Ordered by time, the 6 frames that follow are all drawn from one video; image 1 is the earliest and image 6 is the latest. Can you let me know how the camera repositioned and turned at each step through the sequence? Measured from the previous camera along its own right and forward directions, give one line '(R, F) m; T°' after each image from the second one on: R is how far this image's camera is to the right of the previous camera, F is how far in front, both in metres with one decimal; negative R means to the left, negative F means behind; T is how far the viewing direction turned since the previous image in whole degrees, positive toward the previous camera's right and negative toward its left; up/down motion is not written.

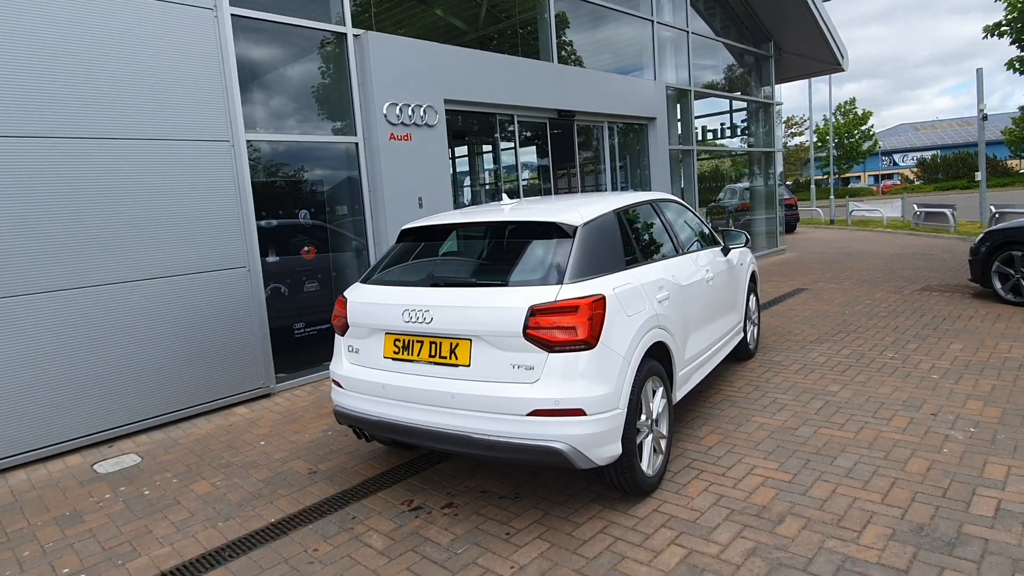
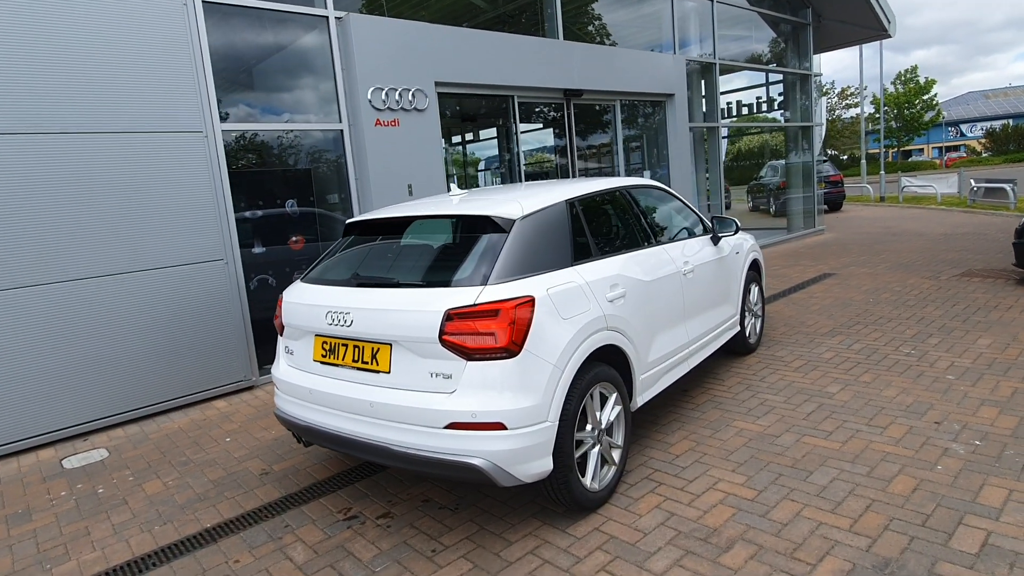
(+0.6, +0.3) m; -4°
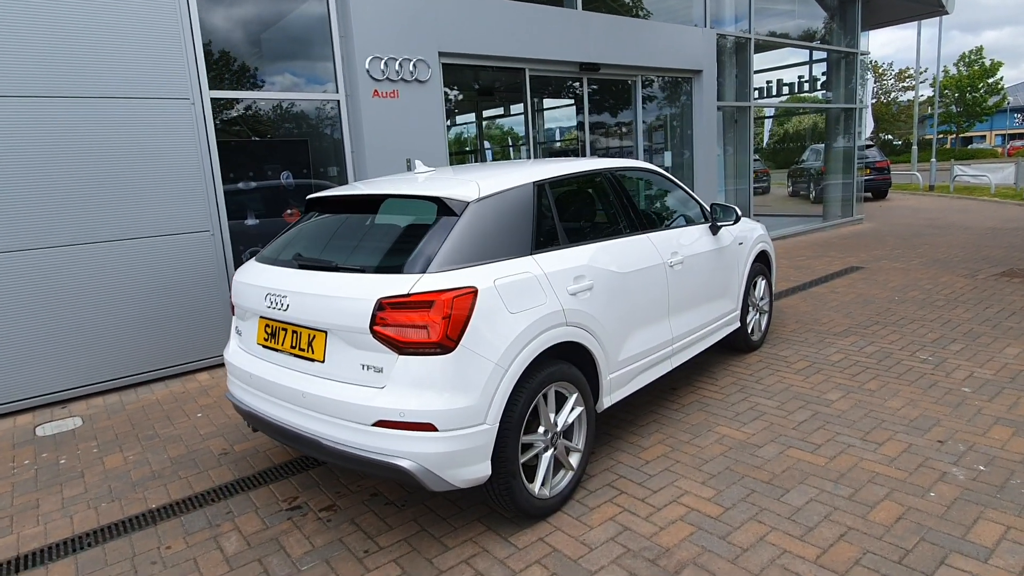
(+0.4, +0.3) m; -3°
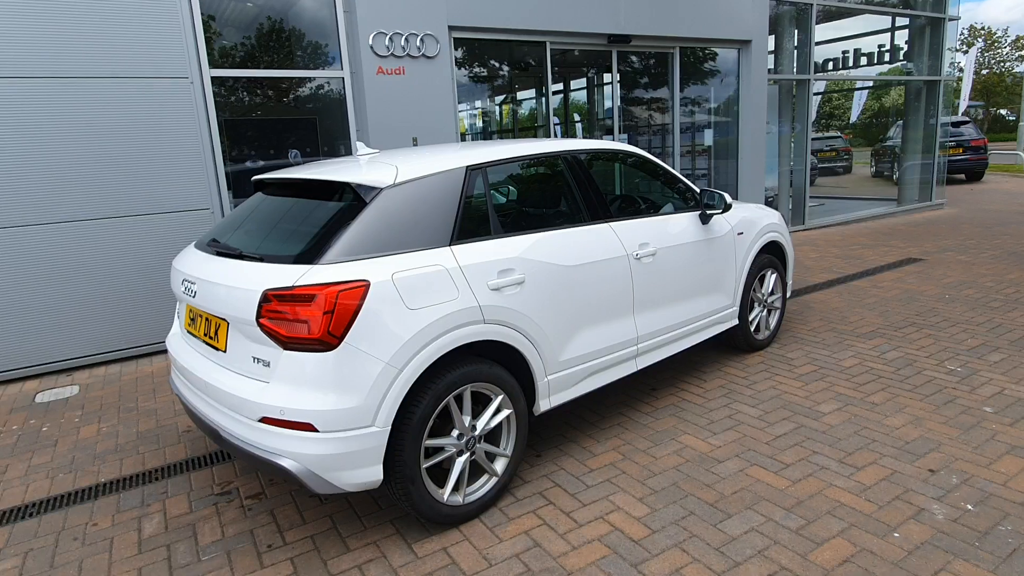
(+0.7, +0.3) m; -7°
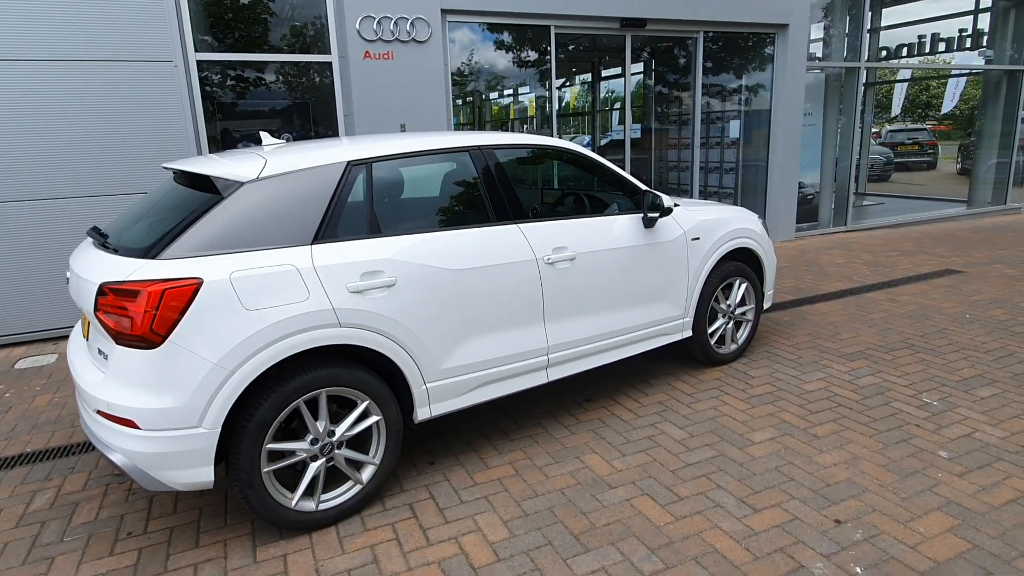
(+0.9, +0.2) m; -7°
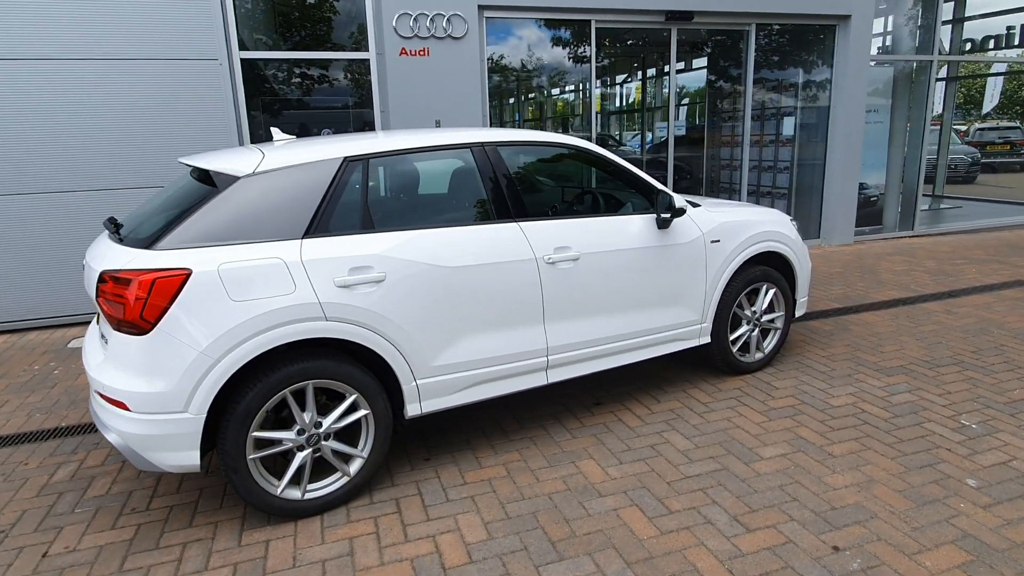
(+0.3, +0.1) m; -6°
